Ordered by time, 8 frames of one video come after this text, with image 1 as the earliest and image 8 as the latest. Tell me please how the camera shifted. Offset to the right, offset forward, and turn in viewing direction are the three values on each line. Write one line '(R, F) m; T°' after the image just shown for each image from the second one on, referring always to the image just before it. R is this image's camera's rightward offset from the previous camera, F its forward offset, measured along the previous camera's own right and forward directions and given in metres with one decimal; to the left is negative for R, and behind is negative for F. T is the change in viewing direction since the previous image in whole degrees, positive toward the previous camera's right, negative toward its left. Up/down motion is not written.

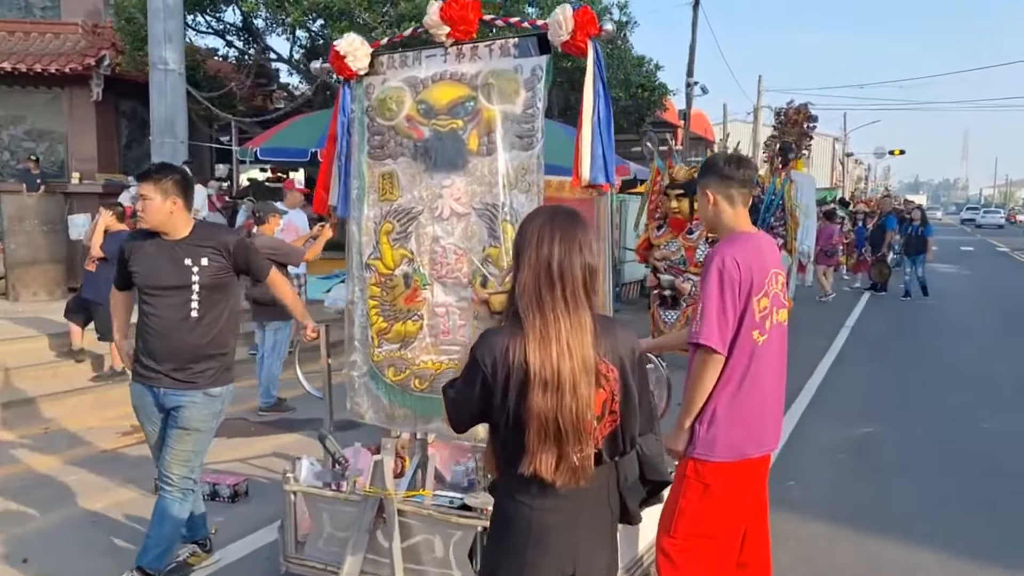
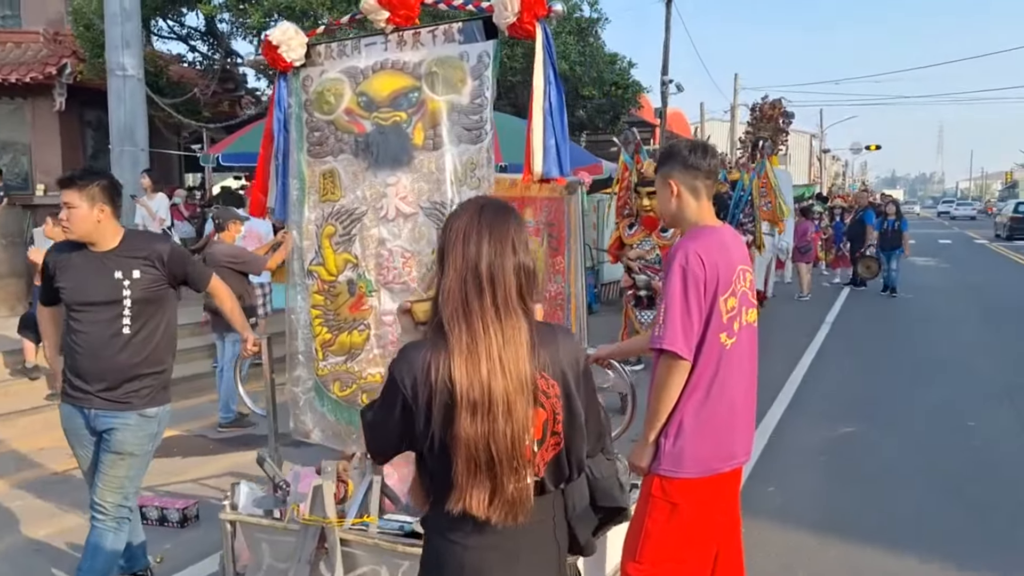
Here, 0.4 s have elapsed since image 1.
(+0.1, +0.3) m; +1°
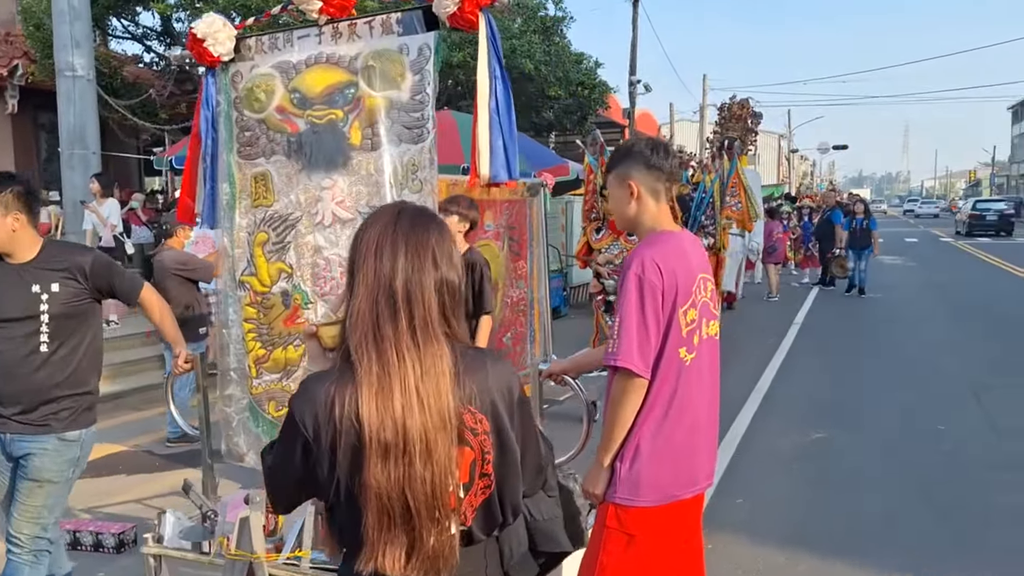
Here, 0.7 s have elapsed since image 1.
(+0.1, +0.2) m; +2°
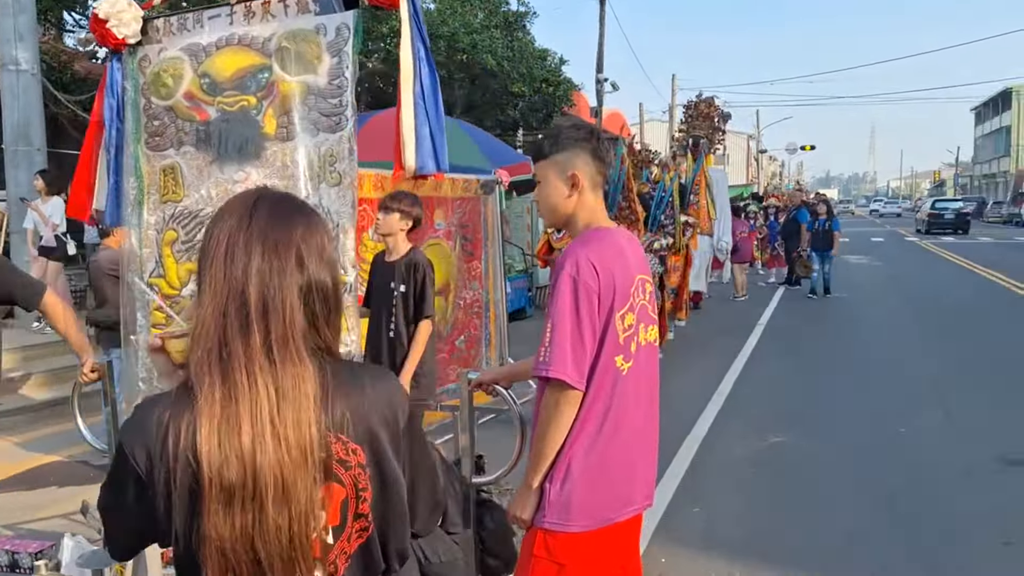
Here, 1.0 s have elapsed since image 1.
(+0.1, +0.2) m; +2°
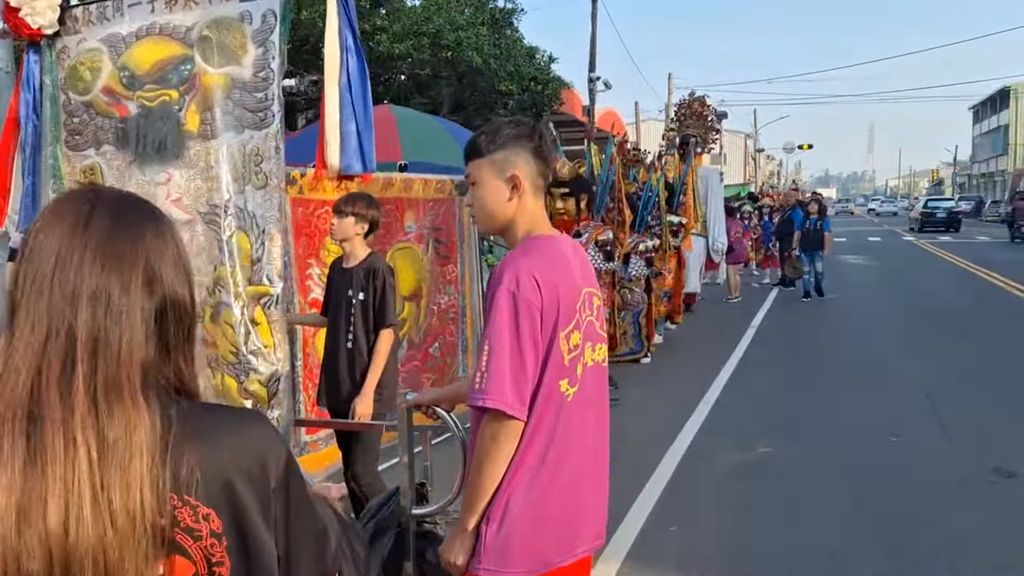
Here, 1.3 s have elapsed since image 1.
(+0.1, +0.2) m; 0°
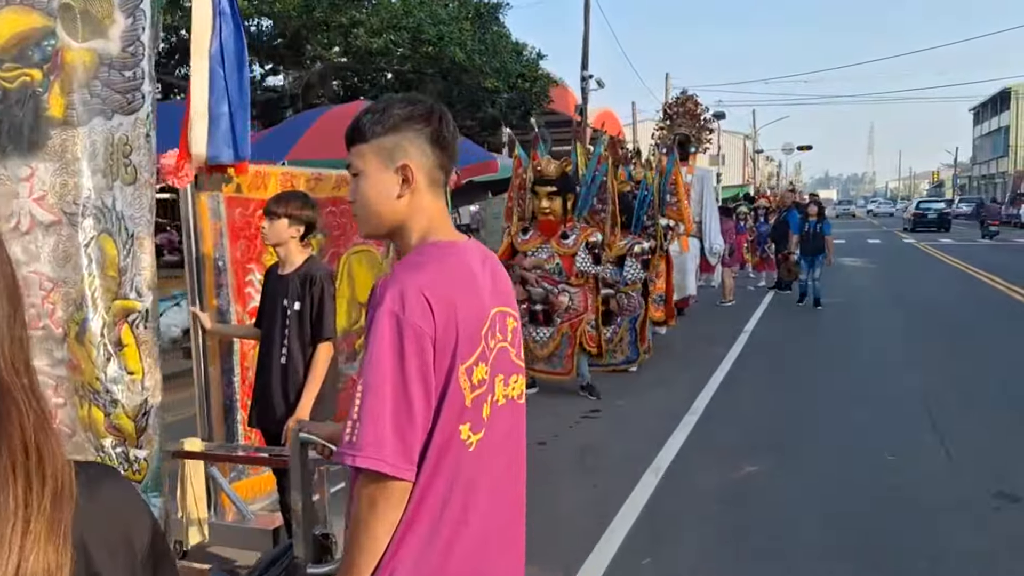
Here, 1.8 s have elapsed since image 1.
(+0.2, +0.4) m; 0°
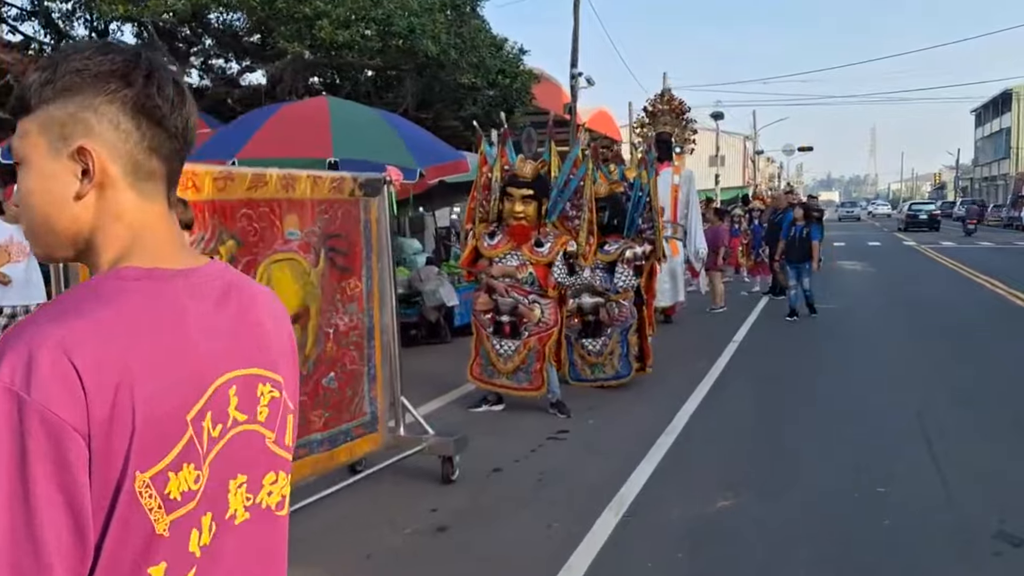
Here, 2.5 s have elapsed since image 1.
(+0.3, +0.5) m; 0°
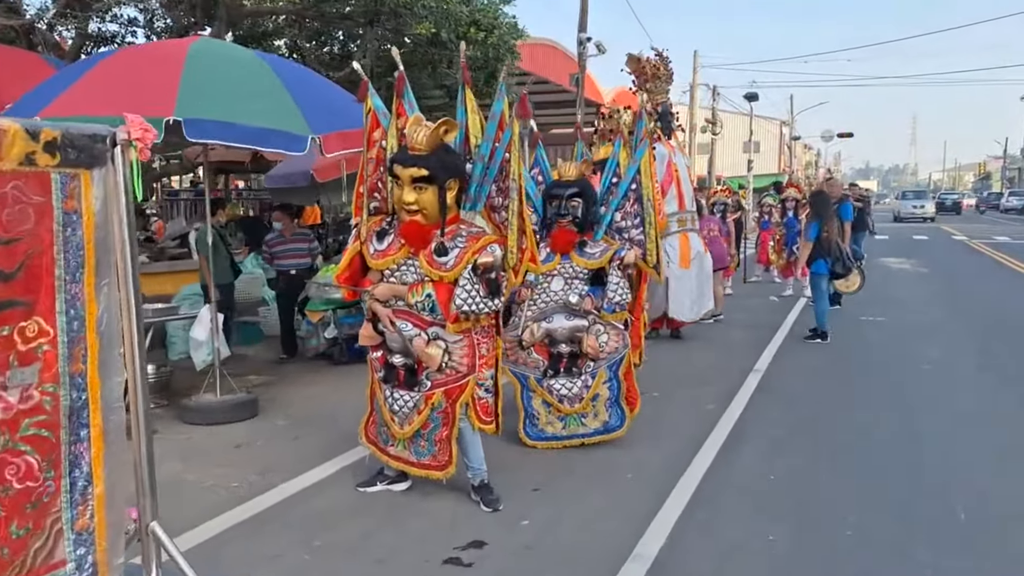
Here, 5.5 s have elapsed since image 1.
(+0.6, +2.2) m; -2°
